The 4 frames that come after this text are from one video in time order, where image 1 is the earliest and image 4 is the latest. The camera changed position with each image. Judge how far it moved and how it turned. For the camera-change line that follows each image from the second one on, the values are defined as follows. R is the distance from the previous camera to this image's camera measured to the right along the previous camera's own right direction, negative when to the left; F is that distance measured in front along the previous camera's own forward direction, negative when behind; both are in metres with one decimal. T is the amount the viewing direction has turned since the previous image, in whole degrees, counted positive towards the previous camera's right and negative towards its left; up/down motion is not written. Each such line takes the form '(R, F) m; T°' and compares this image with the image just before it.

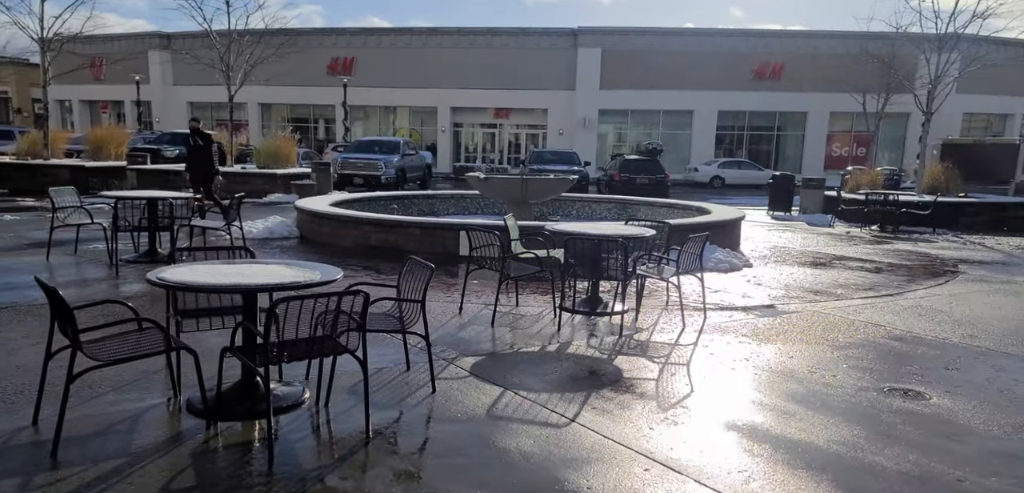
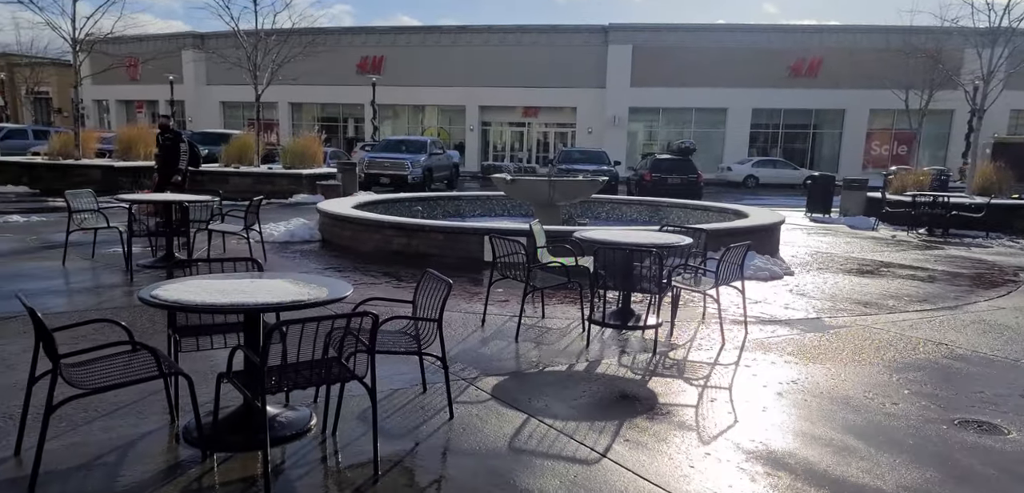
(0.0, +0.4) m; -2°
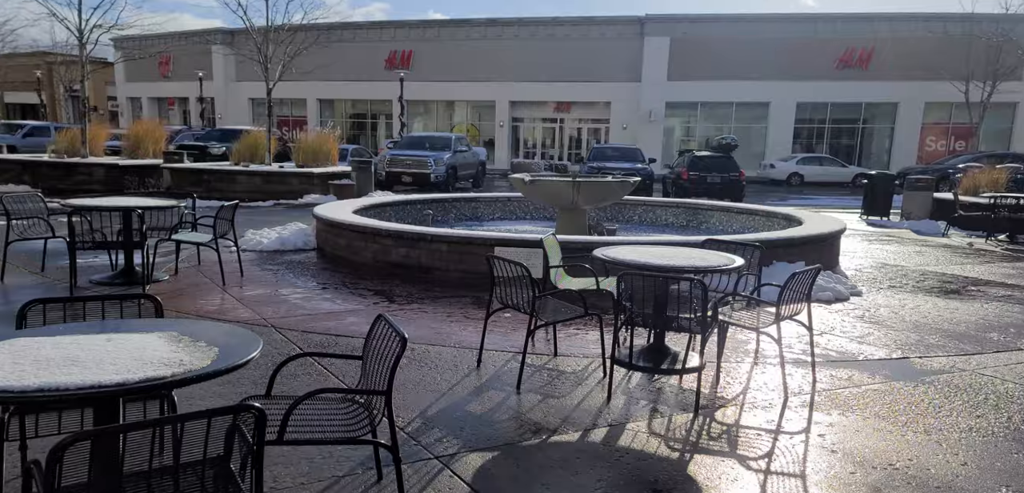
(+0.2, +1.3) m; -3°
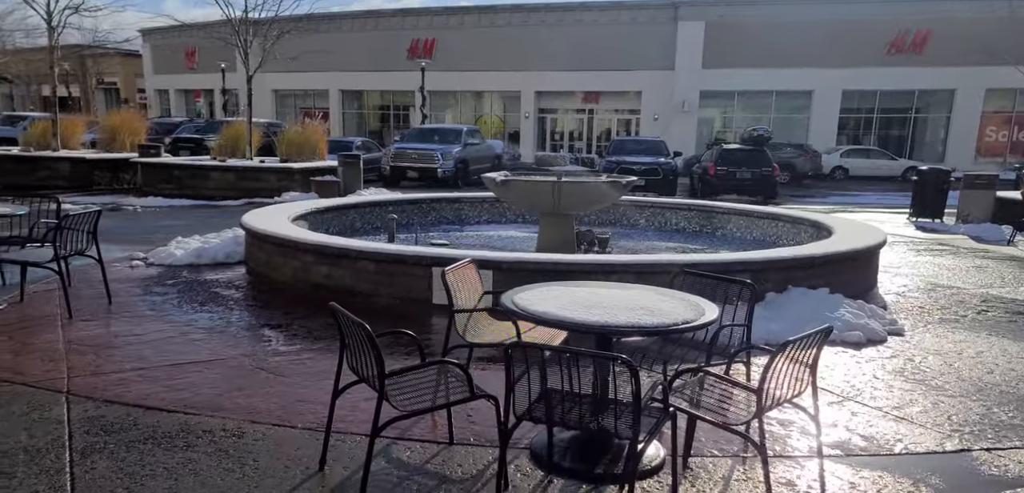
(+0.8, +1.6) m; -3°
